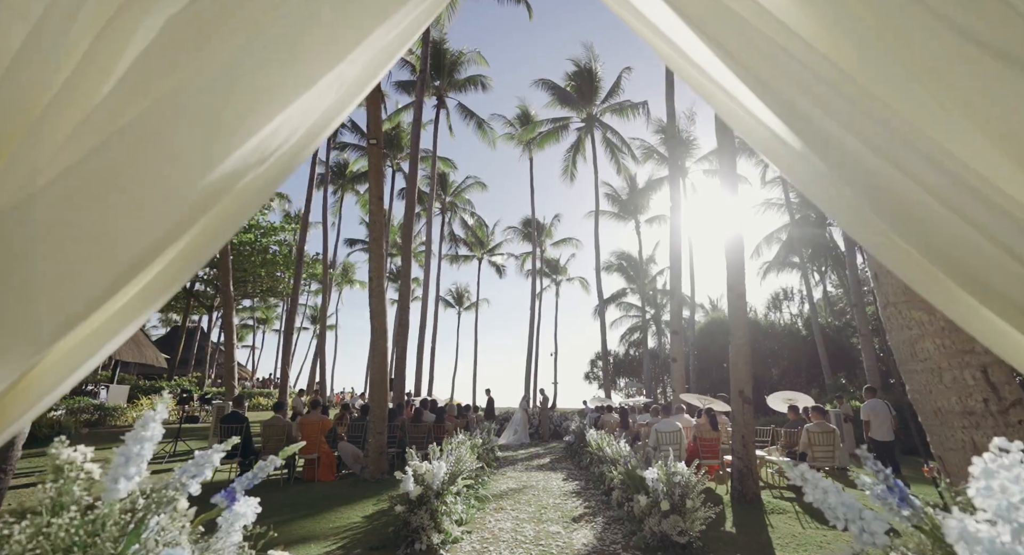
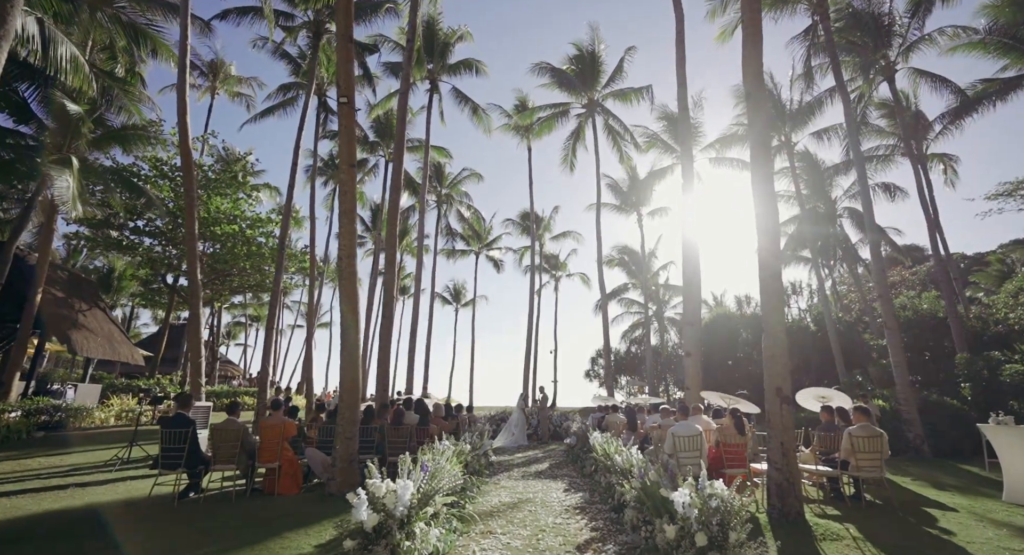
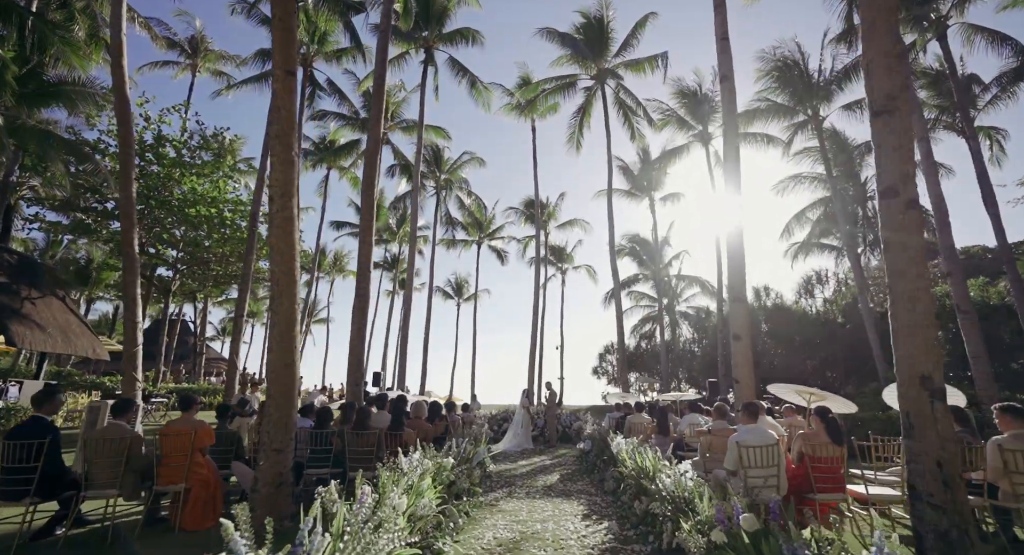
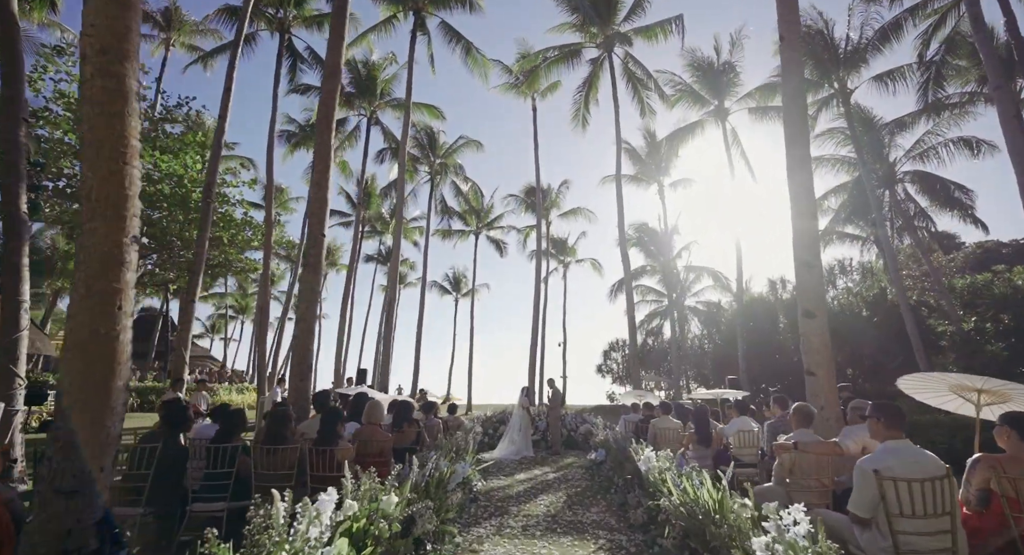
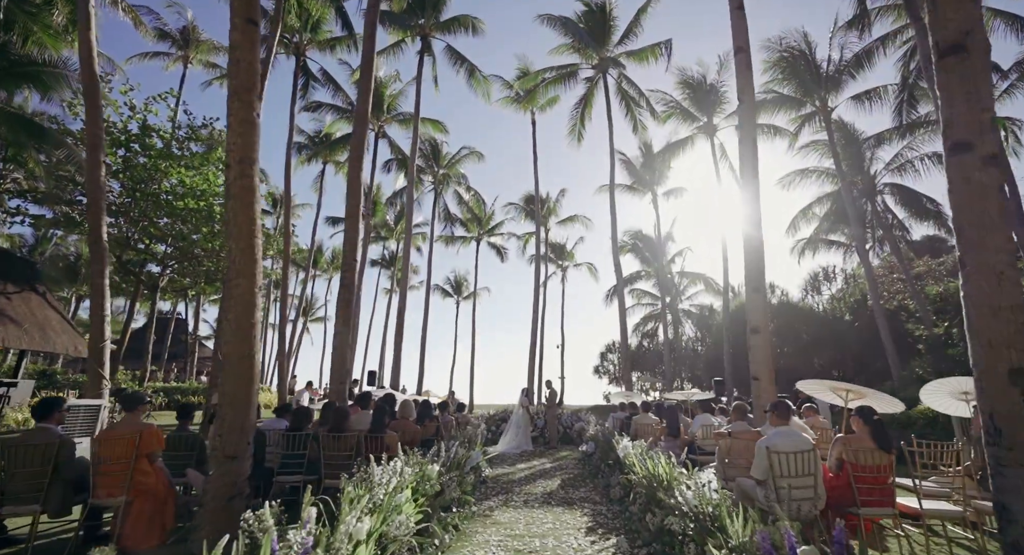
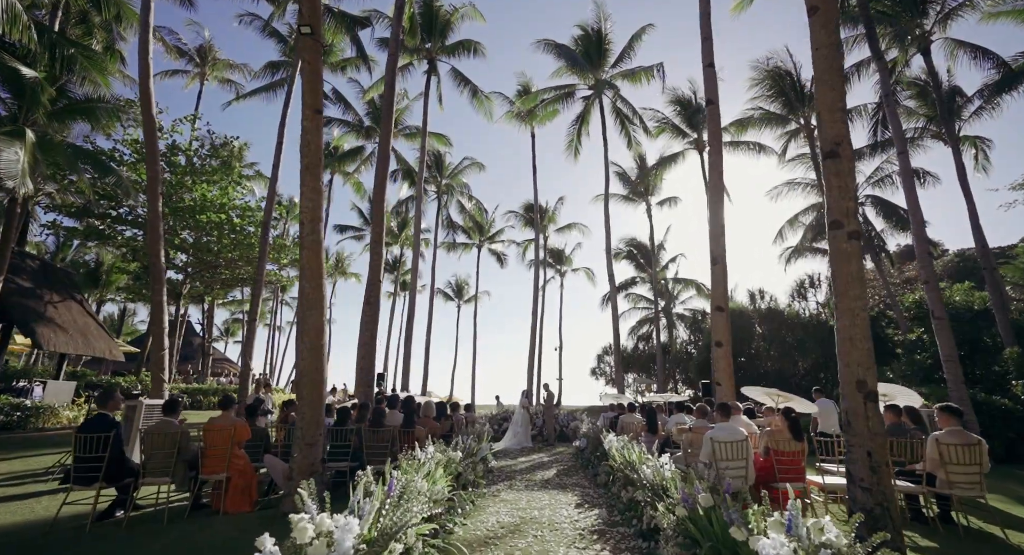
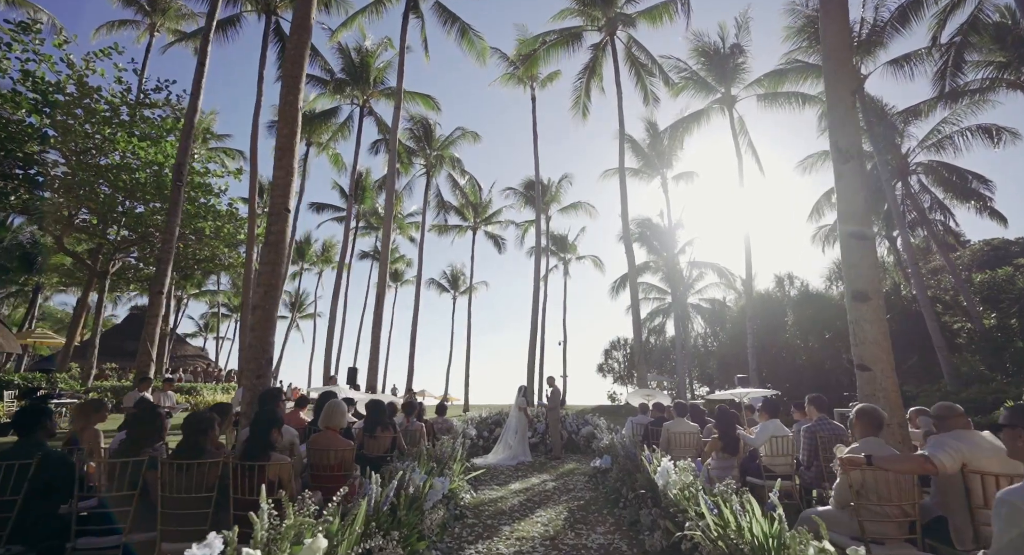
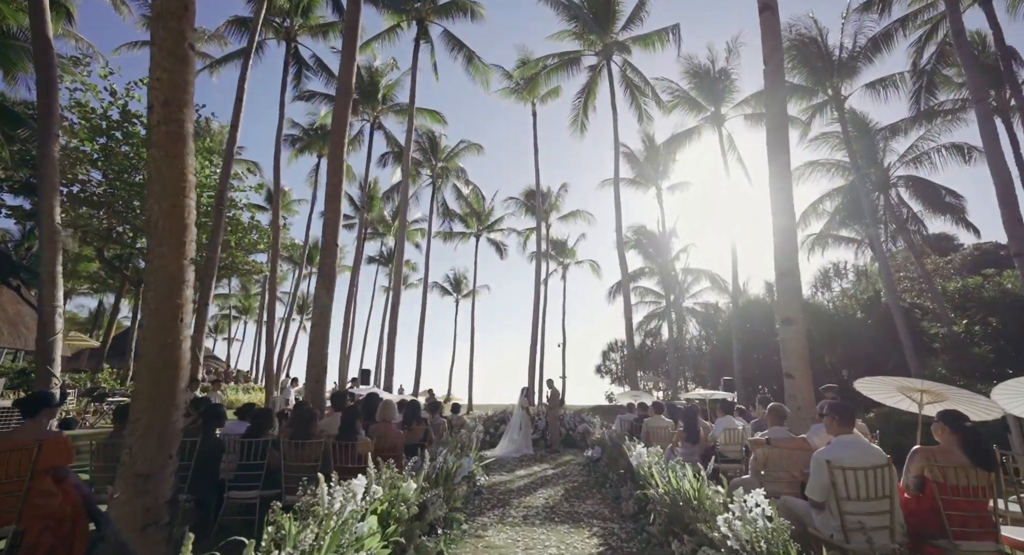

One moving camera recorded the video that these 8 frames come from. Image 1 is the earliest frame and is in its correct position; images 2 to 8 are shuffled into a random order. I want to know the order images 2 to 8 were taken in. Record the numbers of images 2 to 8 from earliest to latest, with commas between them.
2, 6, 3, 5, 8, 4, 7
